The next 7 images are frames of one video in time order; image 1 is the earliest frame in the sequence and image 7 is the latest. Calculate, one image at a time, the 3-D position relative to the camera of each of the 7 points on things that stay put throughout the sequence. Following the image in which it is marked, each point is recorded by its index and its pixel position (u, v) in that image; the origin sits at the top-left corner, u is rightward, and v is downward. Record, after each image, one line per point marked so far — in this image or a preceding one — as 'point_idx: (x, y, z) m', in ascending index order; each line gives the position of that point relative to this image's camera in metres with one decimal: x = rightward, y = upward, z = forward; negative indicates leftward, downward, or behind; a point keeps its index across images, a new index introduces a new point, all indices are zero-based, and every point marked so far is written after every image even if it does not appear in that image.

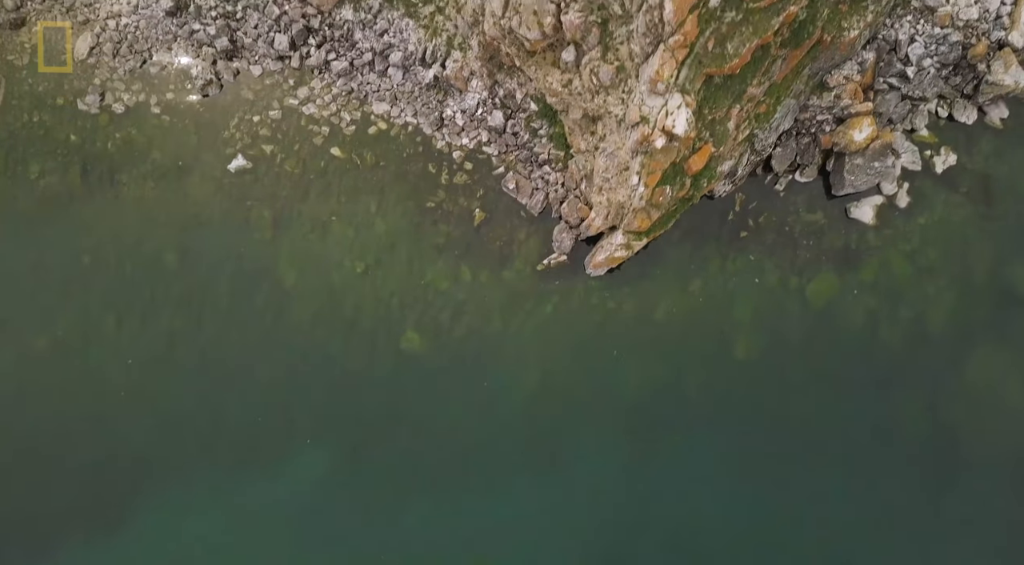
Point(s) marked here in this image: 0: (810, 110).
0: (+3.5, +2.0, +9.4) m
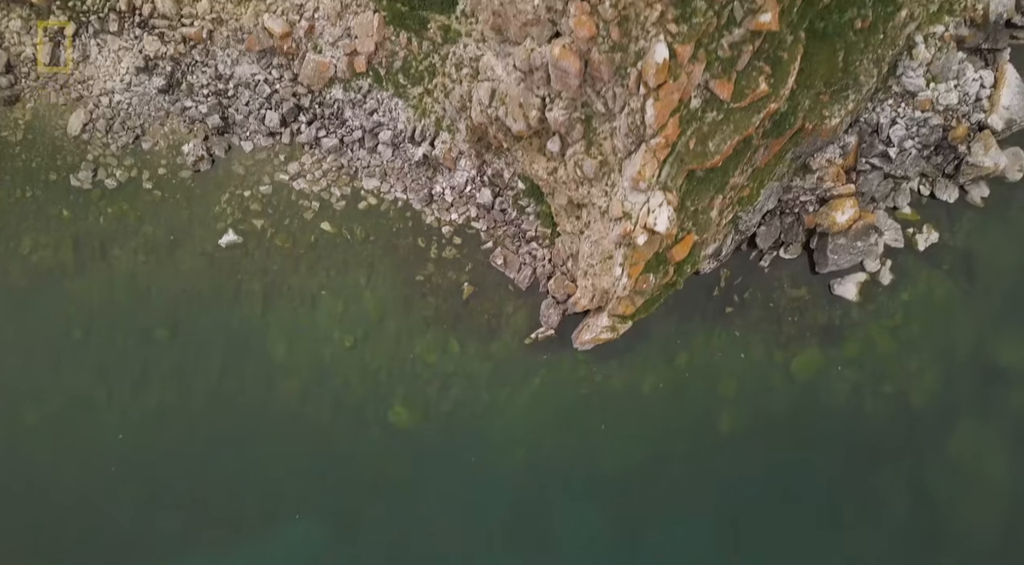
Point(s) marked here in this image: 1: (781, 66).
0: (+3.4, +1.1, +9.6) m
1: (+2.6, +2.1, +7.6) m
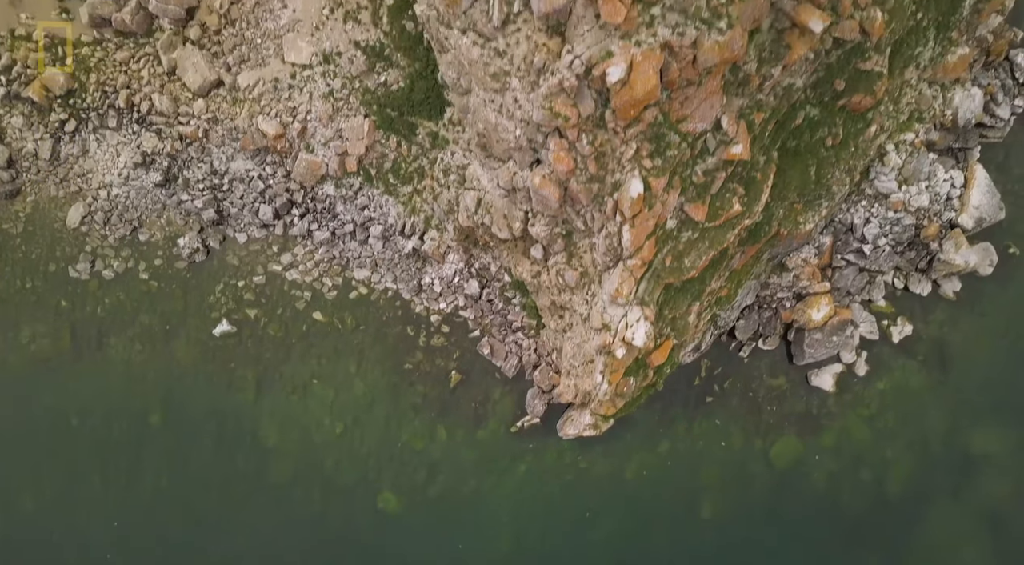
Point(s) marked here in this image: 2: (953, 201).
0: (+3.2, -0.1, +9.9) m
1: (+2.4, +1.0, +8.0) m
2: (+5.5, +1.0, +9.9) m
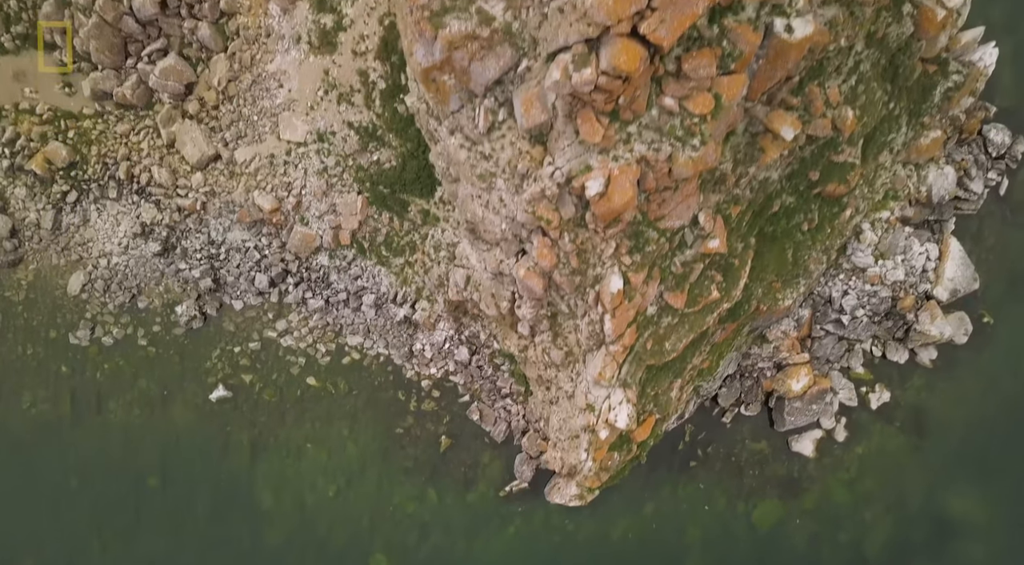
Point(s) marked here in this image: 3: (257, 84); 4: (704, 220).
0: (+3.1, -0.9, +10.2) m
1: (+2.3, +0.1, +8.3) m
2: (+5.3, +0.1, +10.2) m
3: (-3.2, +2.5, +10.1) m
4: (+1.9, +0.6, +7.7) m
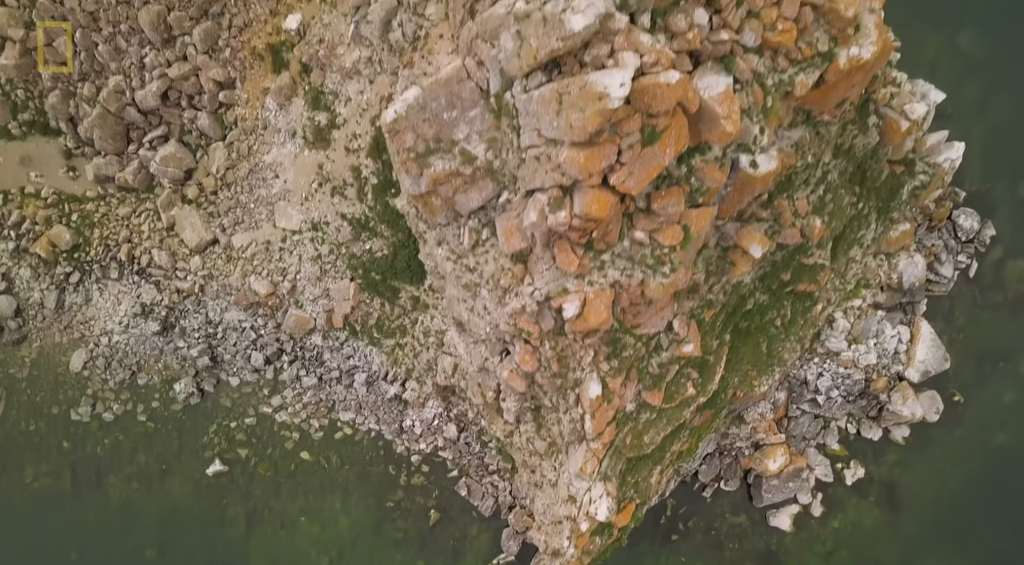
0: (+2.9, -2.0, +10.5) m
1: (+2.1, -0.9, +8.6) m
2: (+5.2, -1.0, +10.6) m
3: (-3.4, +1.4, +10.5) m
4: (+1.7, -0.4, +8.1) m
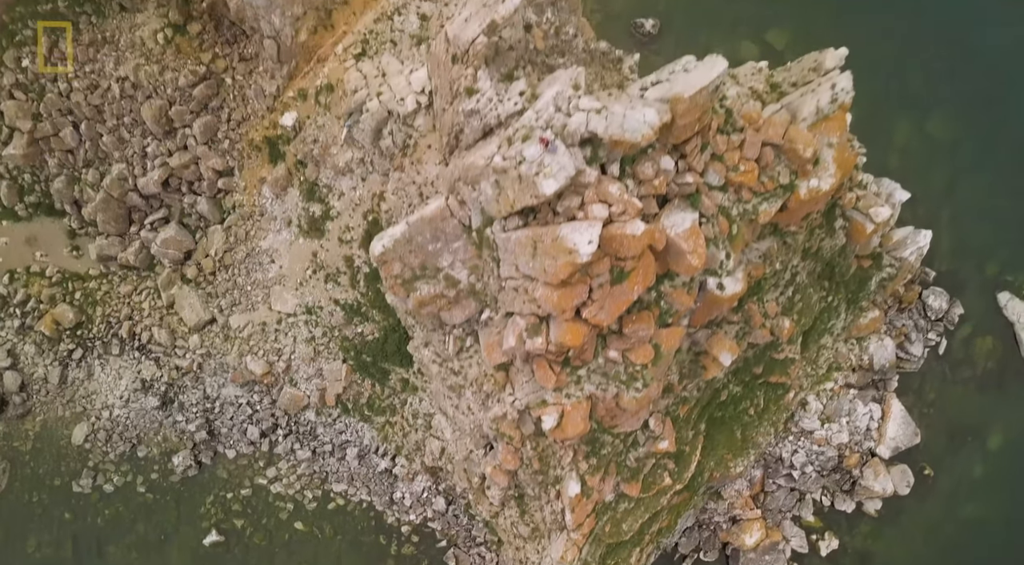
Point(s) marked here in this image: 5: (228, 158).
0: (+2.7, -3.1, +10.9) m
1: (+1.9, -2.0, +9.1) m
2: (+5.0, -2.1, +11.1) m
3: (-3.6, +0.3, +10.9) m
4: (+1.5, -1.5, +8.5) m
5: (-3.8, +1.7, +10.7) m
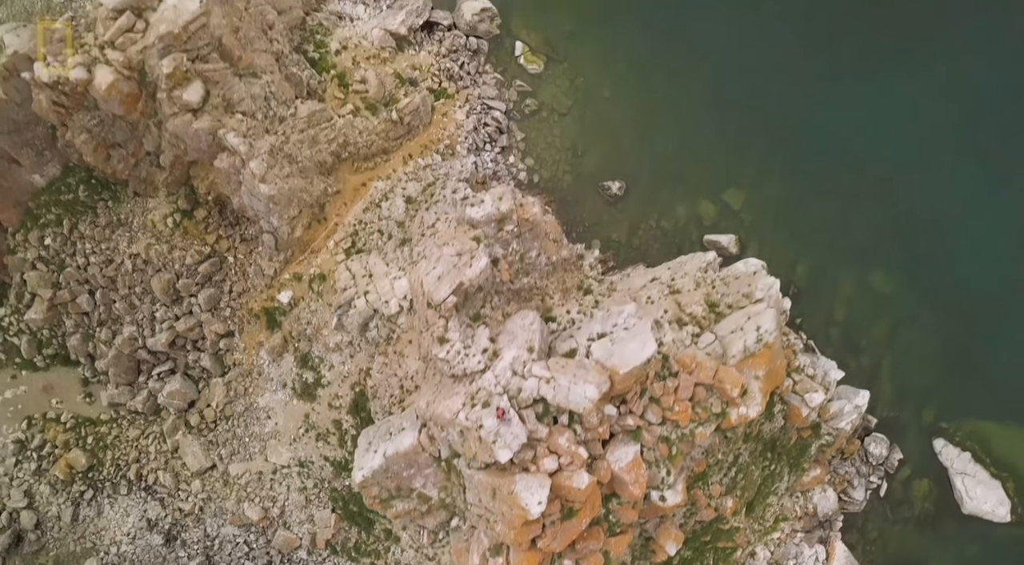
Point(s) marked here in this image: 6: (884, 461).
0: (+2.3, -5.4, +11.9) m
1: (+1.6, -4.3, +10.1) m
2: (+4.6, -4.4, +12.1) m
3: (-3.9, -1.9, +11.9) m
4: (+1.1, -3.8, +9.5) m
5: (-4.2, -0.6, +11.8) m
6: (+5.9, -2.8, +12.6) m
